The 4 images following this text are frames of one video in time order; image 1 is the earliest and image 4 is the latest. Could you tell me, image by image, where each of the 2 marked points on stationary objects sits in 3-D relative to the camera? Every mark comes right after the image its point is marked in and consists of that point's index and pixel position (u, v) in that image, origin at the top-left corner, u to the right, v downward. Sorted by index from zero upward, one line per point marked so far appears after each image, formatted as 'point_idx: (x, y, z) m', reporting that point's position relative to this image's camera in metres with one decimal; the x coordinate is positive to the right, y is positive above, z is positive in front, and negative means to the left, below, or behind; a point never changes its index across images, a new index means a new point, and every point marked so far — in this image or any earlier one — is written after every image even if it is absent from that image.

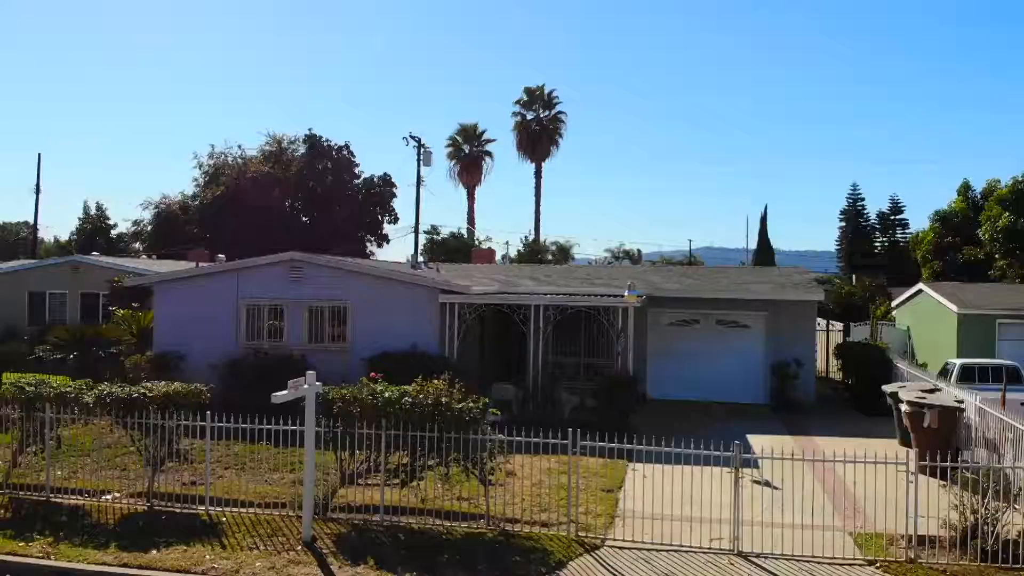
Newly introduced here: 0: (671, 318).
0: (+1.7, -0.3, +16.2) m
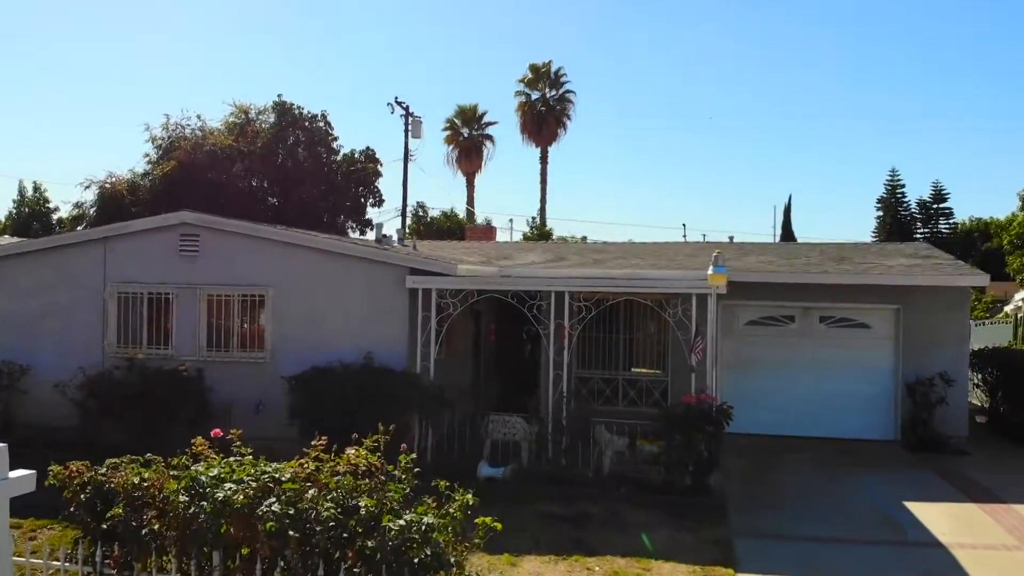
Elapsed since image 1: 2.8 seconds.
0: (+1.8, -0.2, +11.1) m
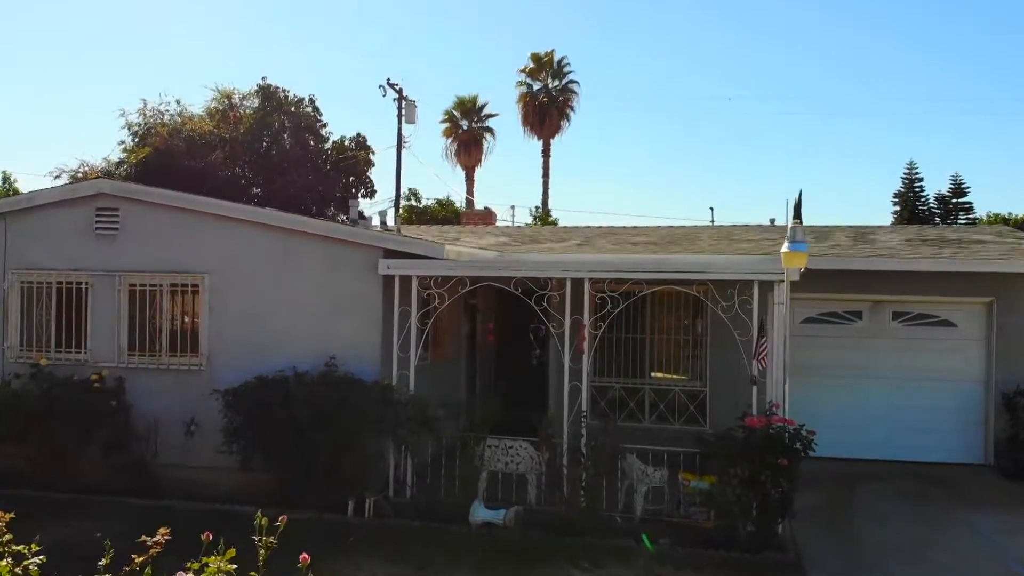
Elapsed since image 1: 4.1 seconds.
0: (+1.8, -0.1, +9.1) m
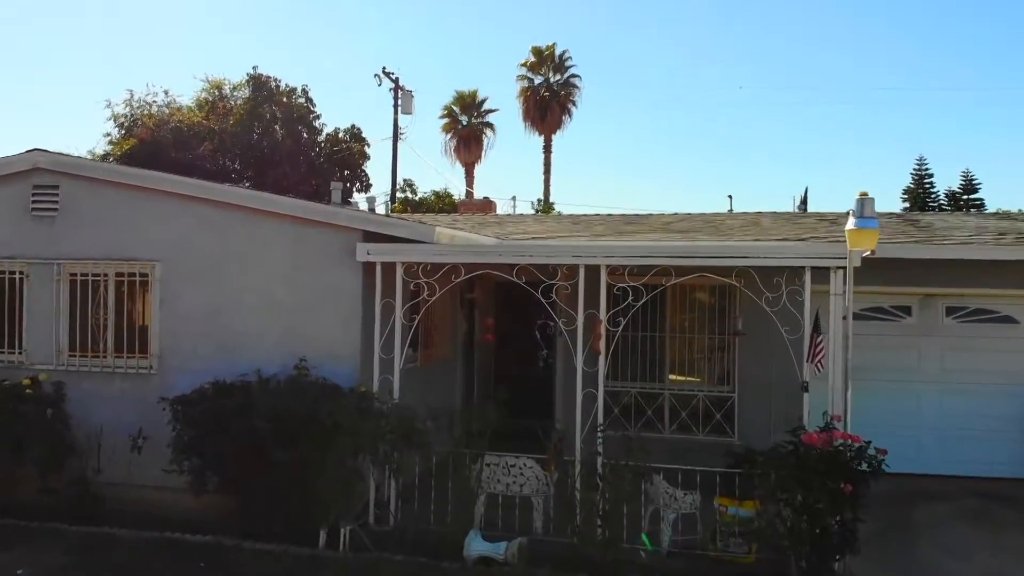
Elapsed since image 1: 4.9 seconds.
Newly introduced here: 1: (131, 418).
0: (+1.8, -0.1, +8.0) m
1: (-1.6, -0.6, +6.5) m
